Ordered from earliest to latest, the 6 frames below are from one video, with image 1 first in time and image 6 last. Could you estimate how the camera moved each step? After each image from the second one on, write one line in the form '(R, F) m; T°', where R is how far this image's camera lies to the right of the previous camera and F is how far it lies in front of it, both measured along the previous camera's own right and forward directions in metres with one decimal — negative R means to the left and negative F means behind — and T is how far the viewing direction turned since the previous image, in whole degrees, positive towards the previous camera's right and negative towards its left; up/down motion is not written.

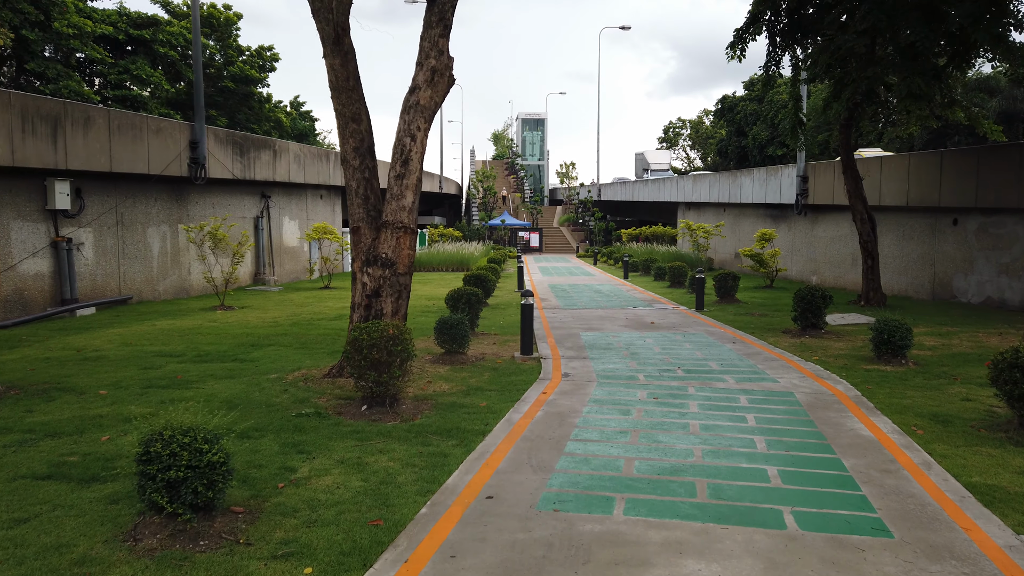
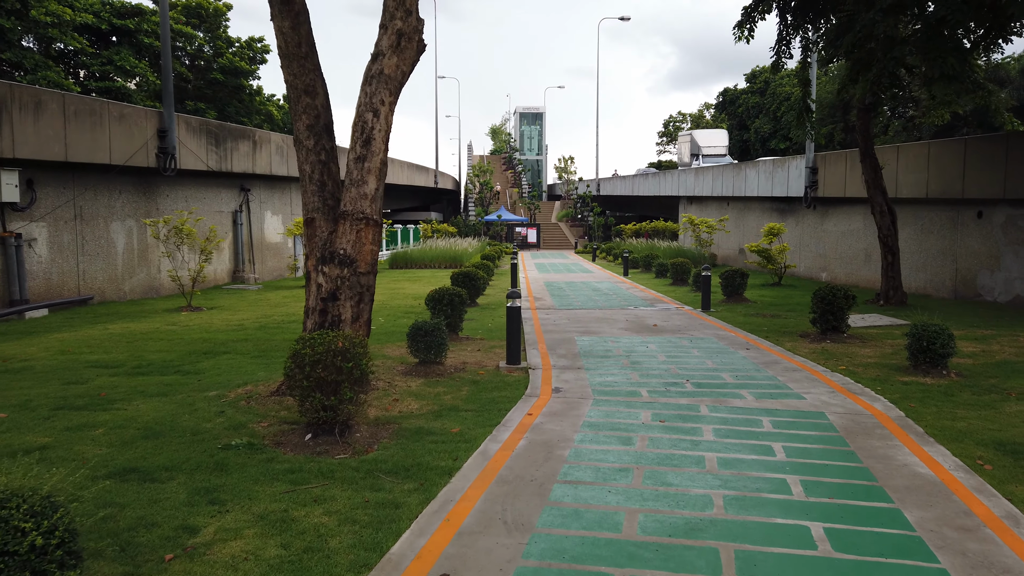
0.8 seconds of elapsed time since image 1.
(+0.2, +1.3) m; 0°
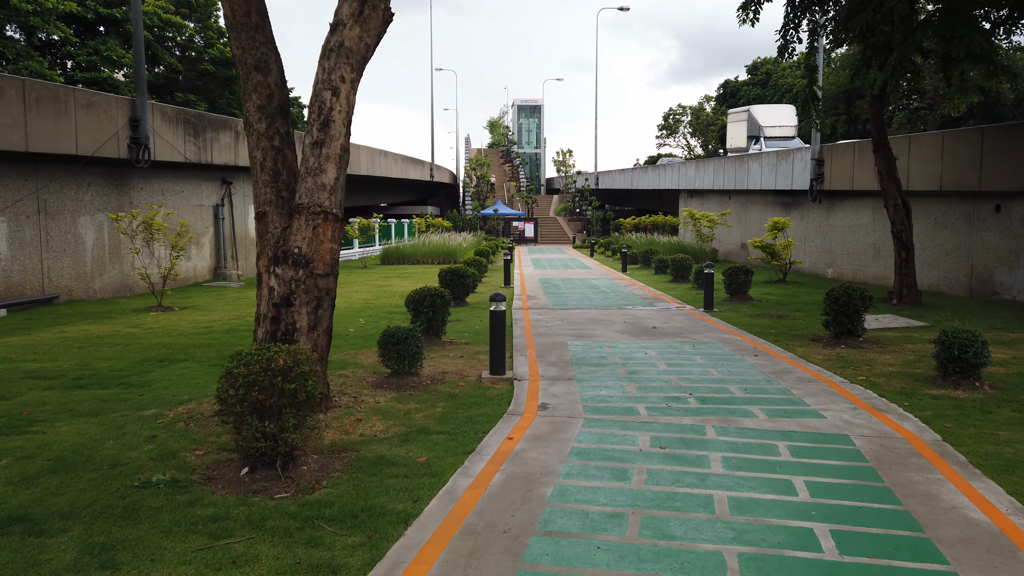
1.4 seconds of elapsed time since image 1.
(+0.2, +0.9) m; 0°
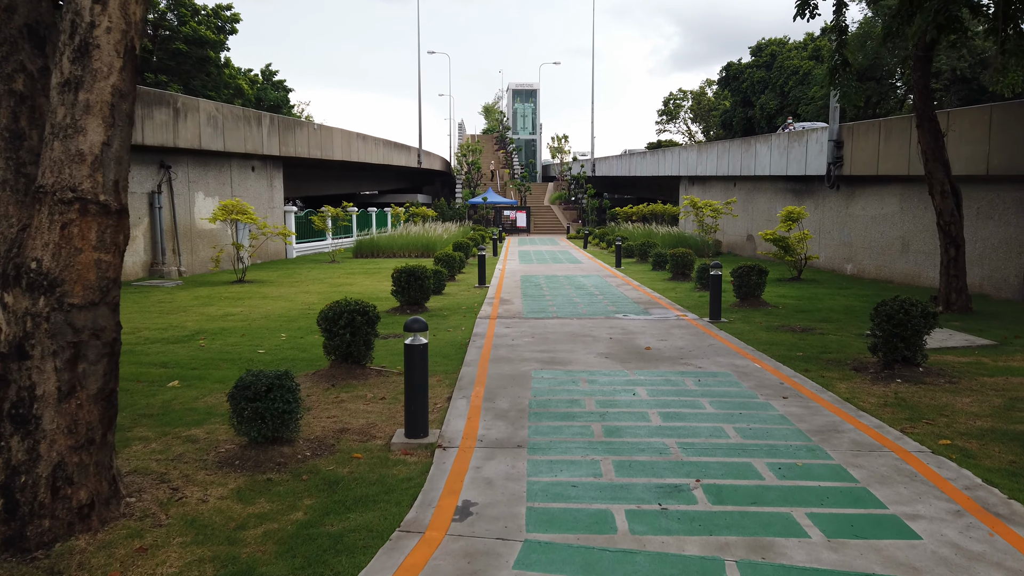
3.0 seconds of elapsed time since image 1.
(+0.6, +2.6) m; 0°
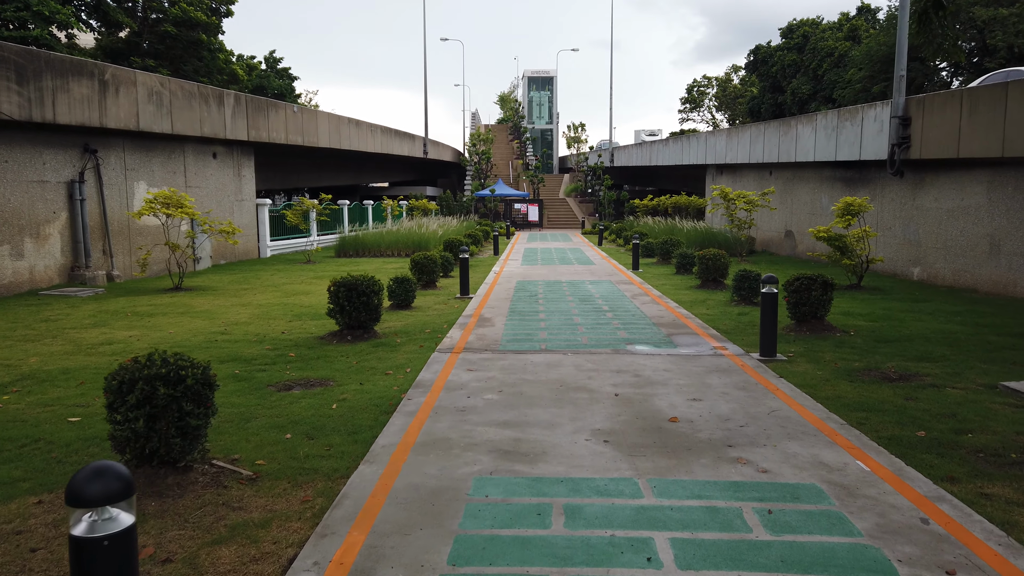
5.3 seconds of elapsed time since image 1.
(+0.6, +3.4) m; -2°
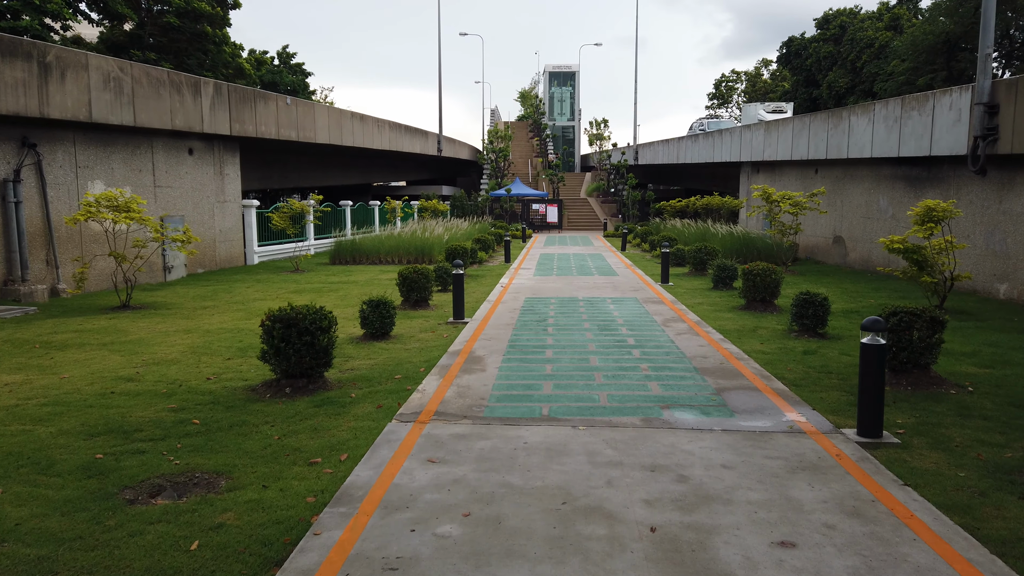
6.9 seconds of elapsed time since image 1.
(+0.3, +2.5) m; -2°
